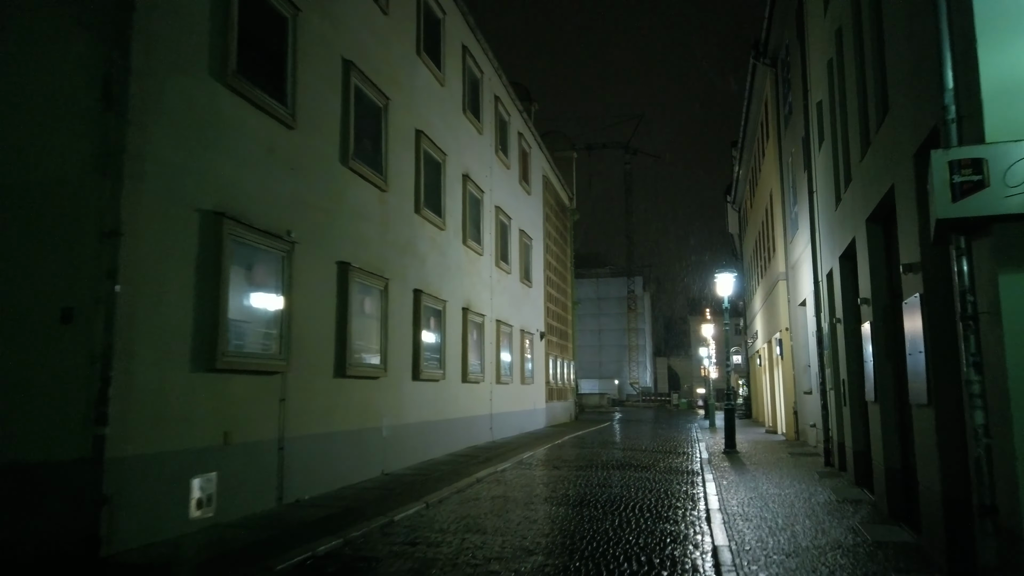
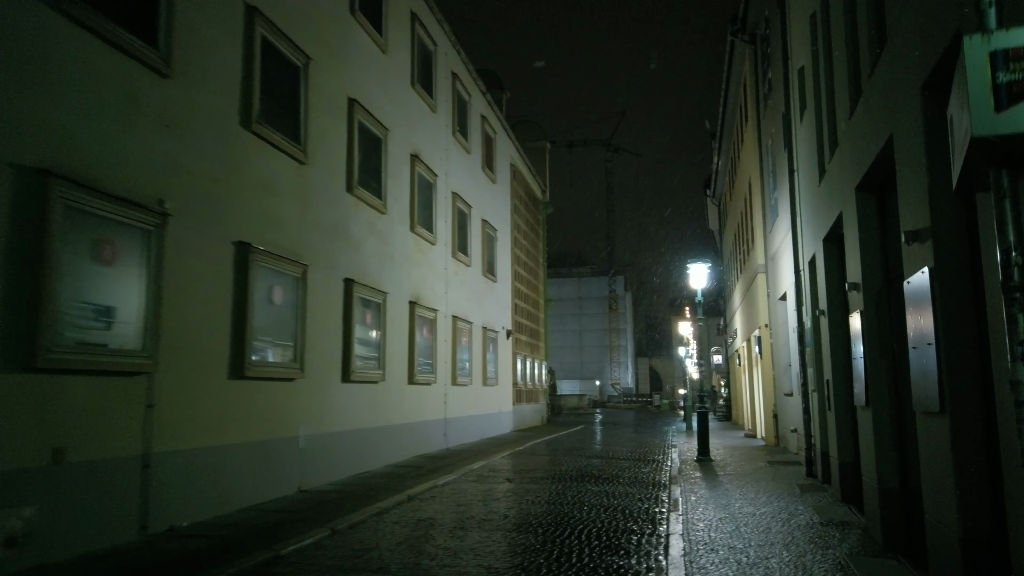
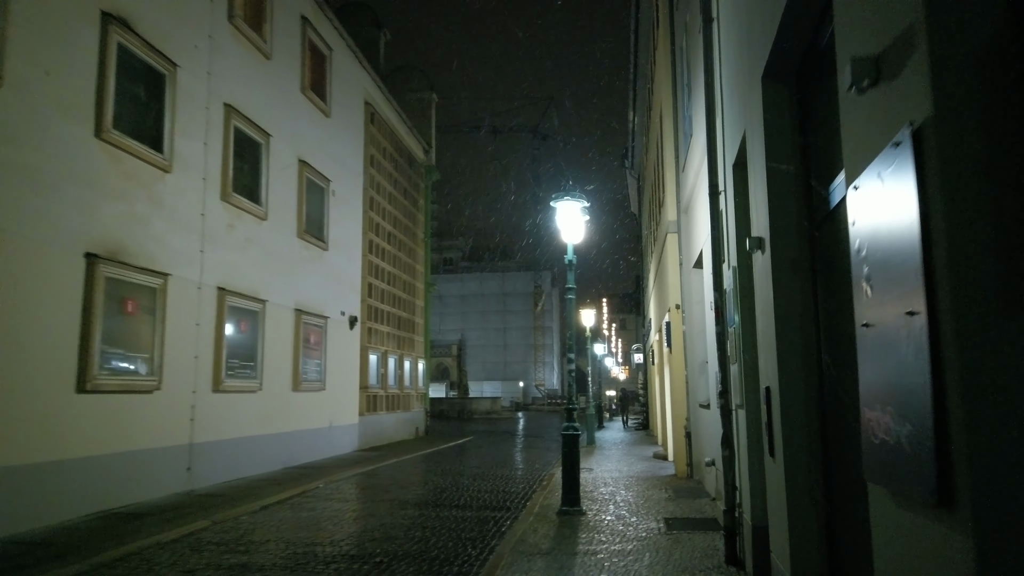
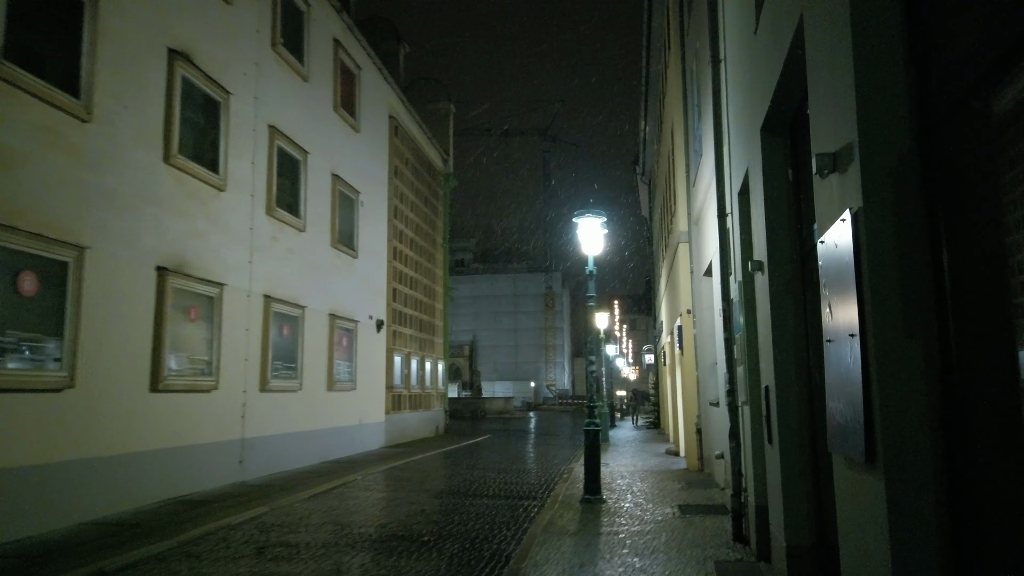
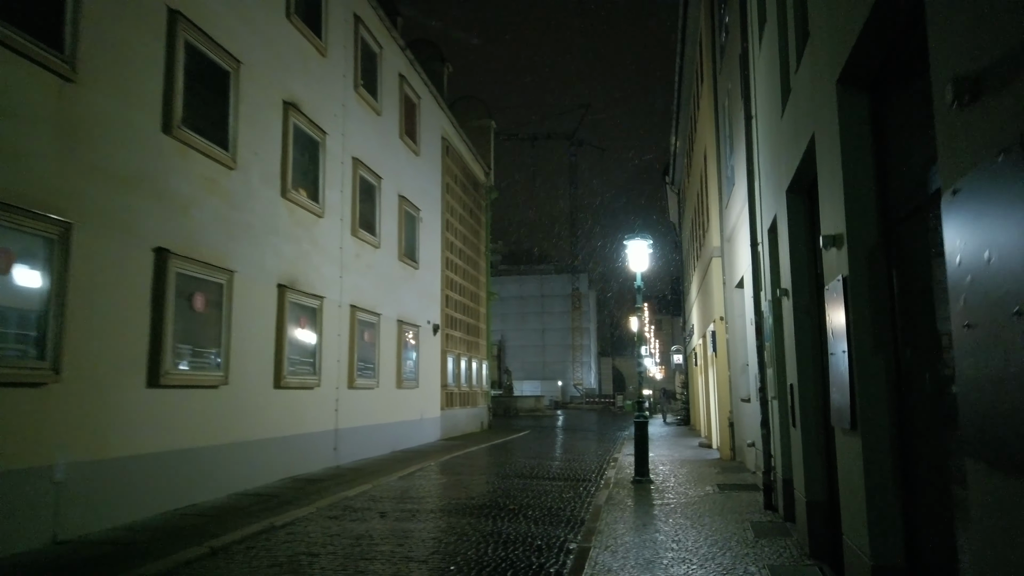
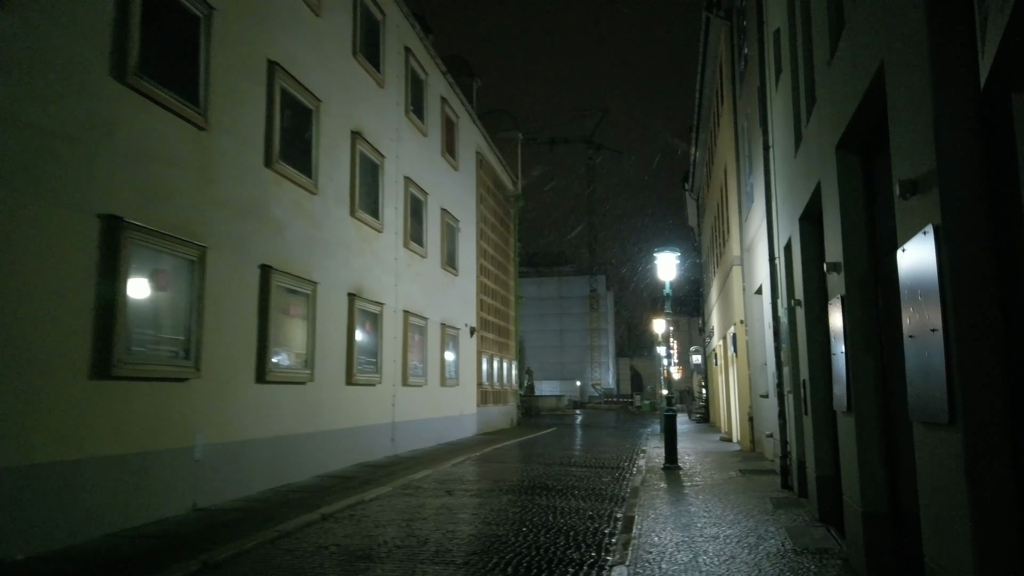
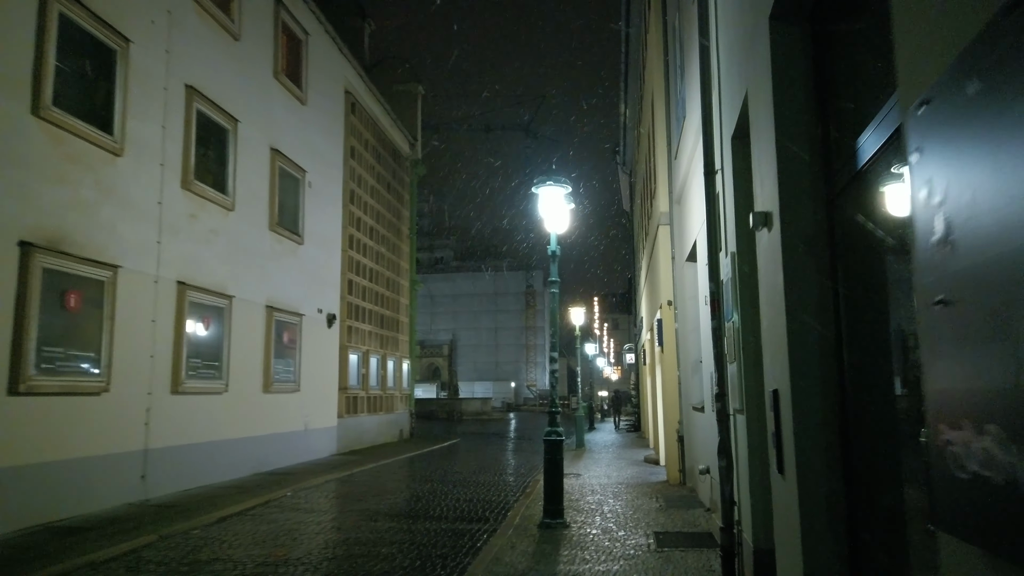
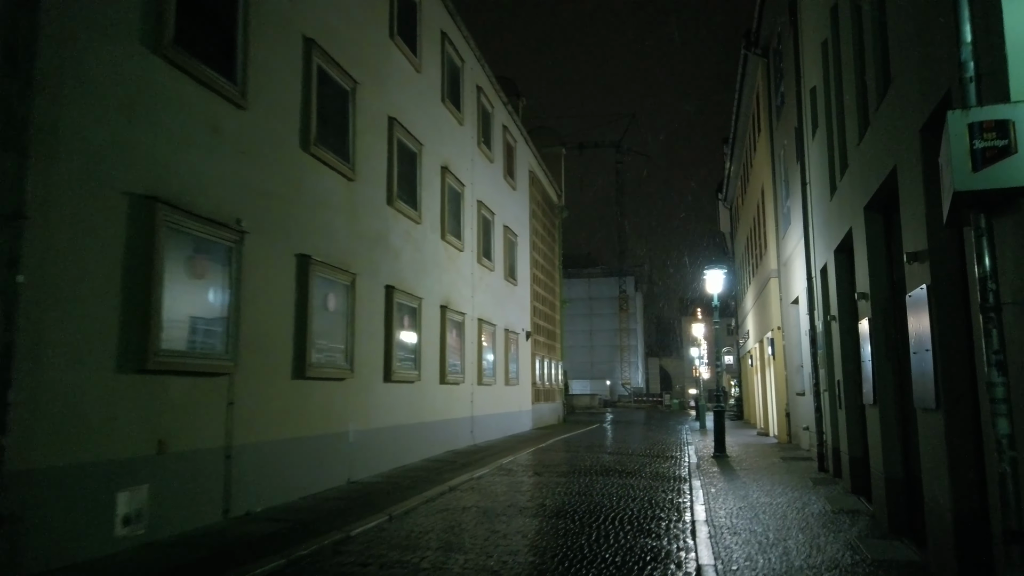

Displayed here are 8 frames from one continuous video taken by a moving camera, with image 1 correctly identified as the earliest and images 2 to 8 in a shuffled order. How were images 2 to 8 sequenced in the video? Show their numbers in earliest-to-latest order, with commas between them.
8, 2, 6, 5, 4, 3, 7
